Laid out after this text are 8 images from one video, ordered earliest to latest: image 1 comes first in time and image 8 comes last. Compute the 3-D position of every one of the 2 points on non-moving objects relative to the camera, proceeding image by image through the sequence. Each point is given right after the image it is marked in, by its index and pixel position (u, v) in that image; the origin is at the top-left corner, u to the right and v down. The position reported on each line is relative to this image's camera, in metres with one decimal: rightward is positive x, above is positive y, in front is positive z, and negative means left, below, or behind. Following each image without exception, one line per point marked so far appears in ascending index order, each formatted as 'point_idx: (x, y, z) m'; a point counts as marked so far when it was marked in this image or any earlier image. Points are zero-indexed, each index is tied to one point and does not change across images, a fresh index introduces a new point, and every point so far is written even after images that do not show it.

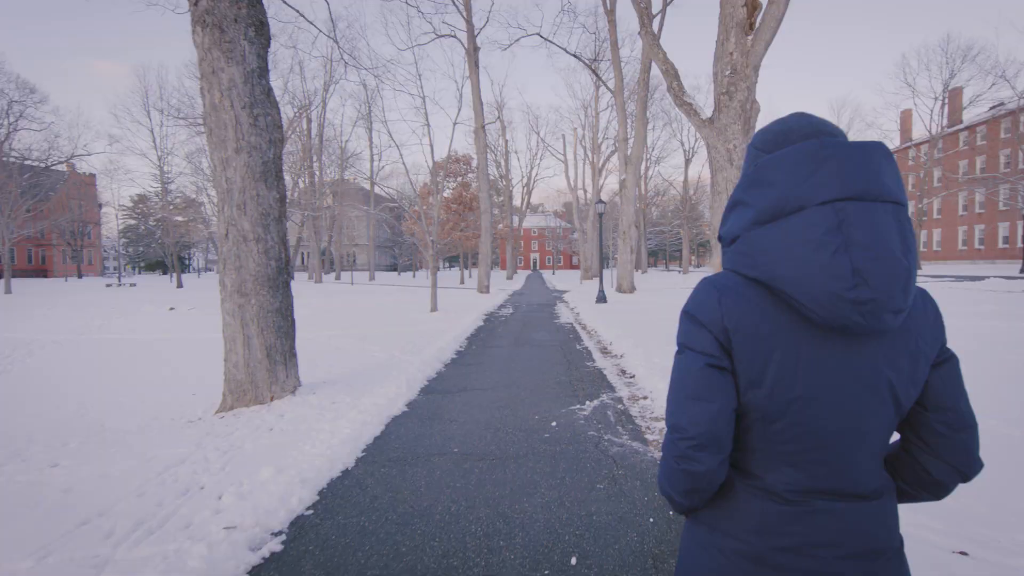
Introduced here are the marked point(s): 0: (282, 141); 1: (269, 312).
0: (-2.7, +1.7, +5.7) m
1: (-2.7, -0.3, +5.5) m
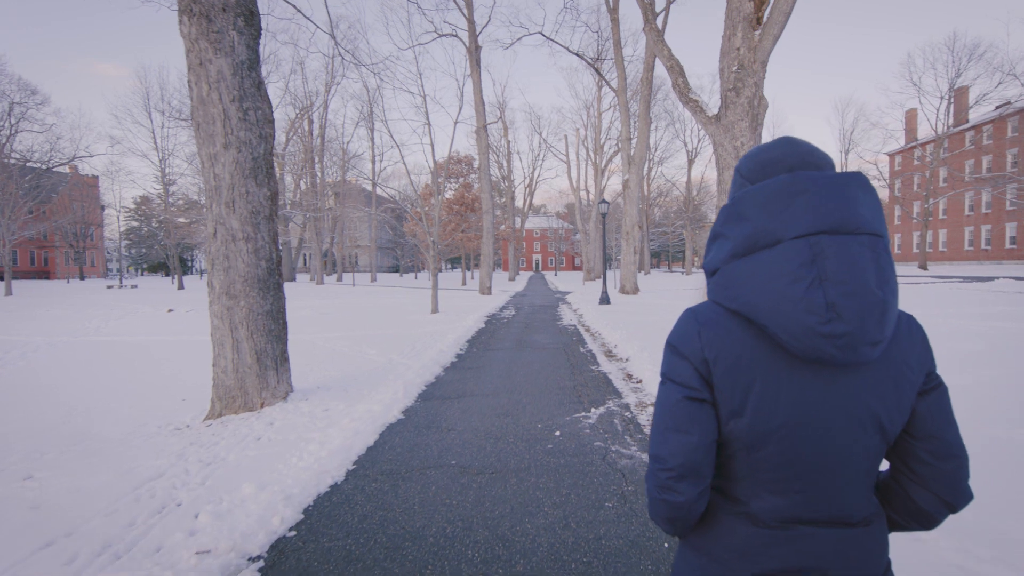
0: (-2.7, +1.7, +5.5) m
1: (-2.7, -0.3, +5.2) m
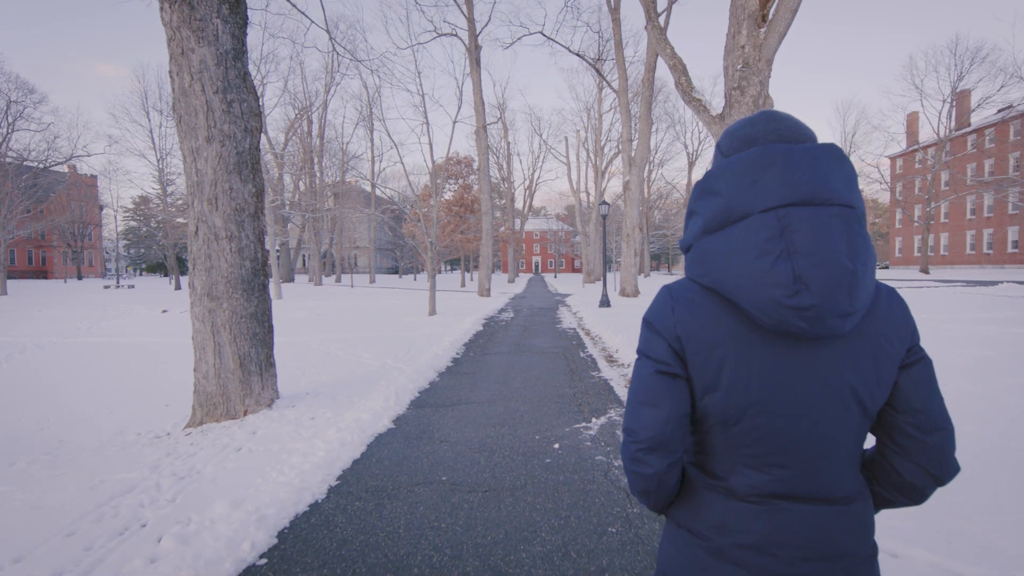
0: (-2.7, +1.7, +5.2) m
1: (-2.8, -0.3, +5.0) m
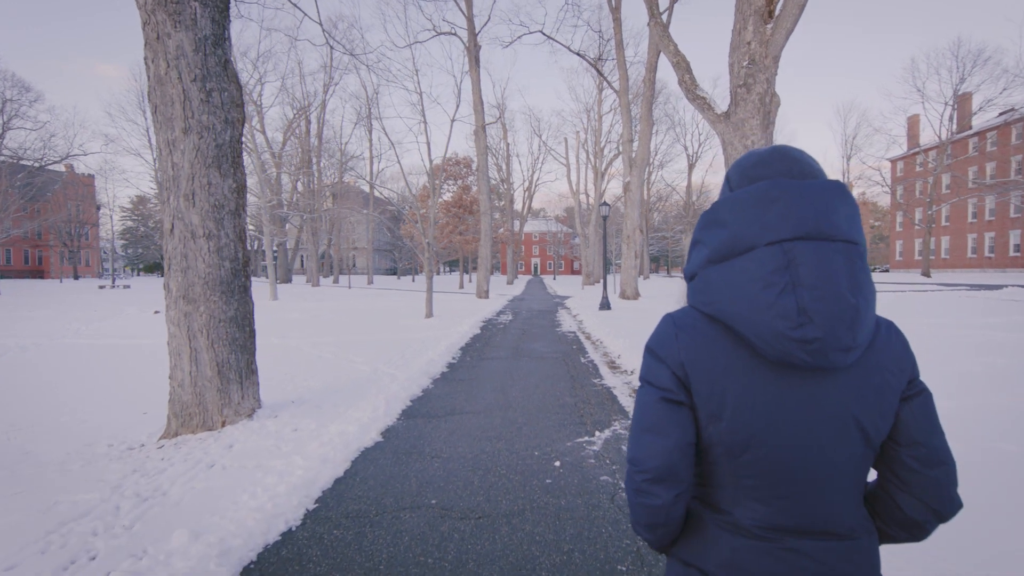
0: (-2.7, +1.7, +4.9) m
1: (-2.8, -0.3, +4.6) m
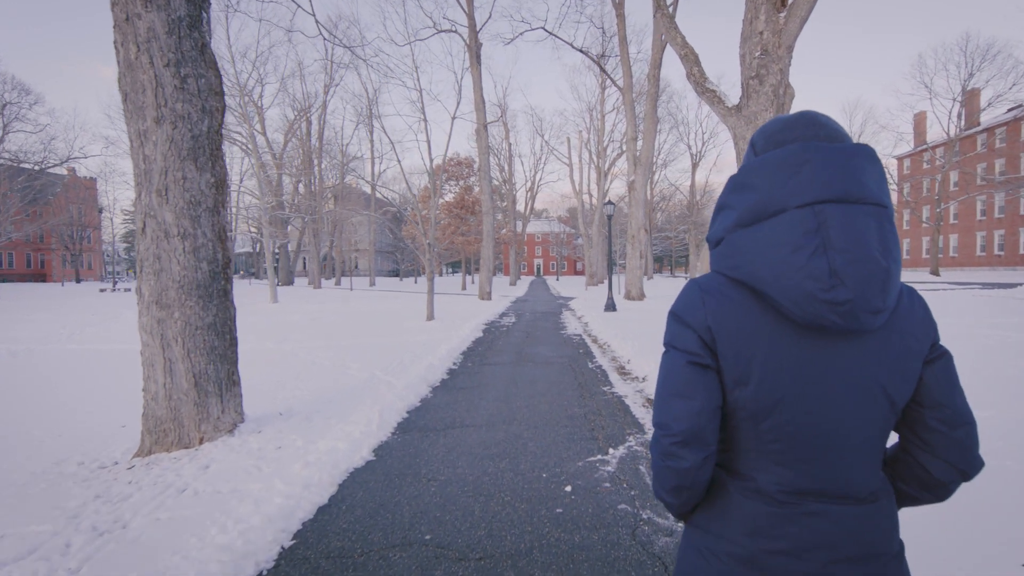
0: (-2.7, +1.6, +4.5) m
1: (-2.7, -0.3, +4.2) m
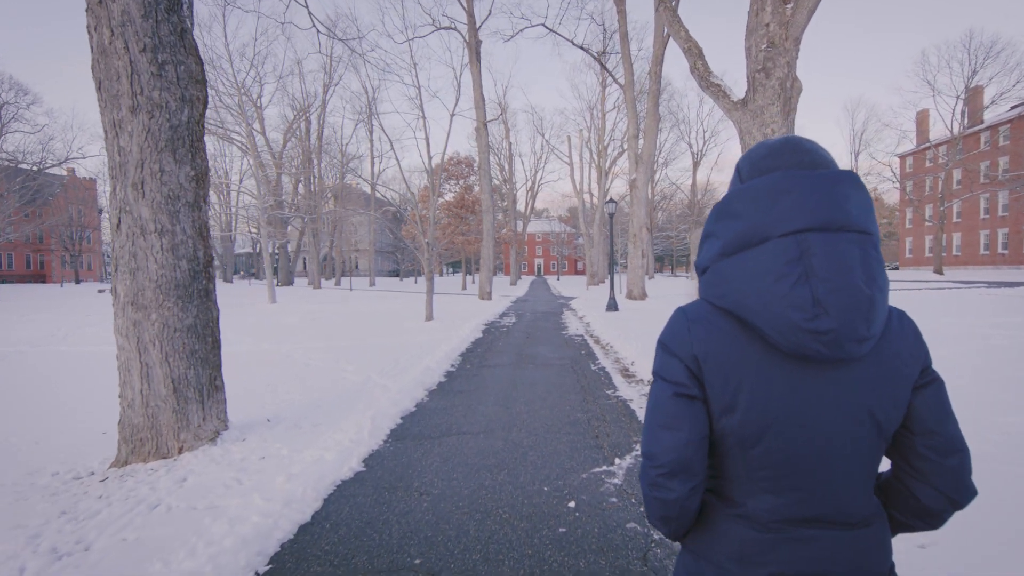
0: (-2.7, +1.6, +4.2) m
1: (-2.8, -0.3, +4.0) m
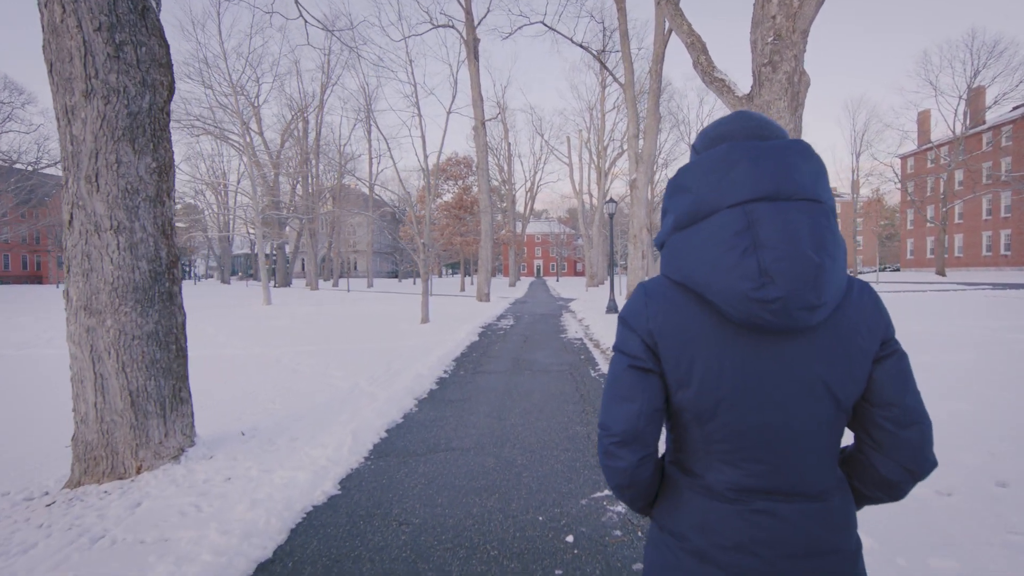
0: (-2.7, +1.6, +3.9) m
1: (-2.8, -0.4, +3.6) m
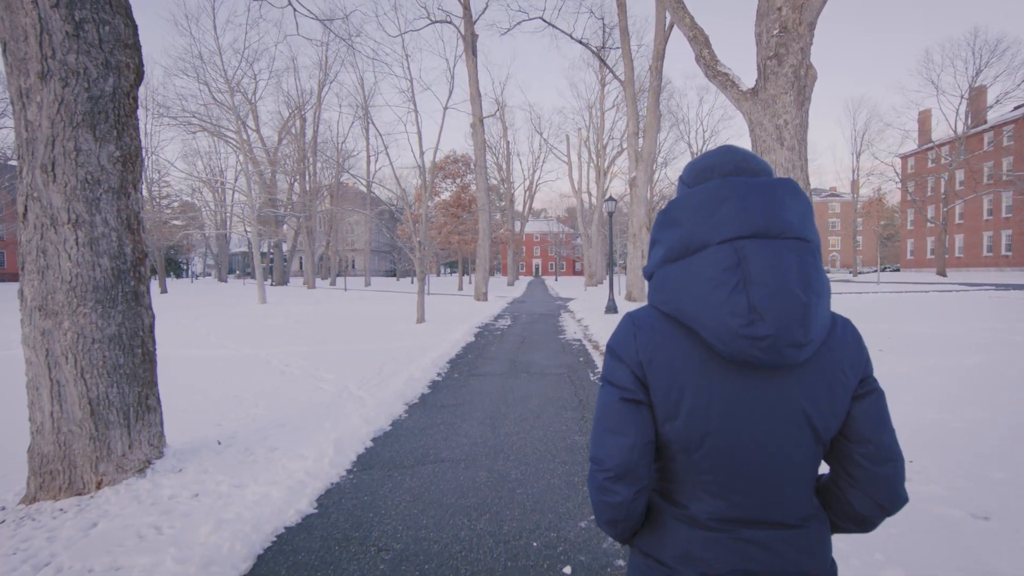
0: (-2.8, +1.6, +3.6) m
1: (-2.9, -0.4, +3.3) m
